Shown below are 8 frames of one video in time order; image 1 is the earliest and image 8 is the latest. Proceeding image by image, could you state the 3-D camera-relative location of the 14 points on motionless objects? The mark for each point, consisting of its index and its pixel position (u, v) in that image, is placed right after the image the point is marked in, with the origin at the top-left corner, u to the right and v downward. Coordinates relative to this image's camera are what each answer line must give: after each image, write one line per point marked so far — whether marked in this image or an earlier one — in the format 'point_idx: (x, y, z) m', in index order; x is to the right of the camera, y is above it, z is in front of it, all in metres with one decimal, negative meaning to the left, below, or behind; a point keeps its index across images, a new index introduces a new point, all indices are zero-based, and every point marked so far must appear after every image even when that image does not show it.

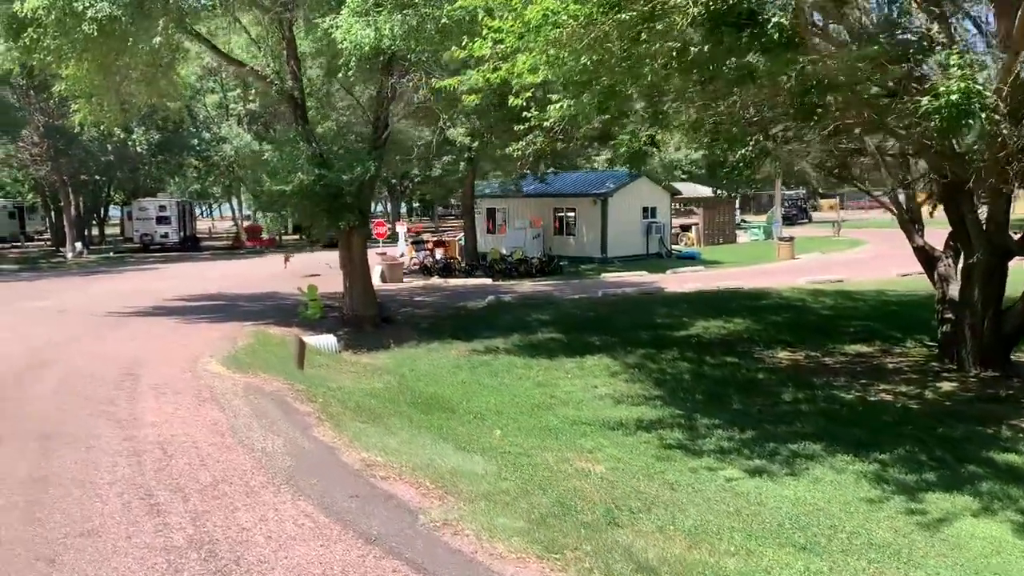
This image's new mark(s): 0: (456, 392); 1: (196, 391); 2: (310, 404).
0: (-0.7, -1.4, +11.1) m
1: (-3.4, -1.1, +9.4) m
2: (-2.1, -1.2, +9.0) m
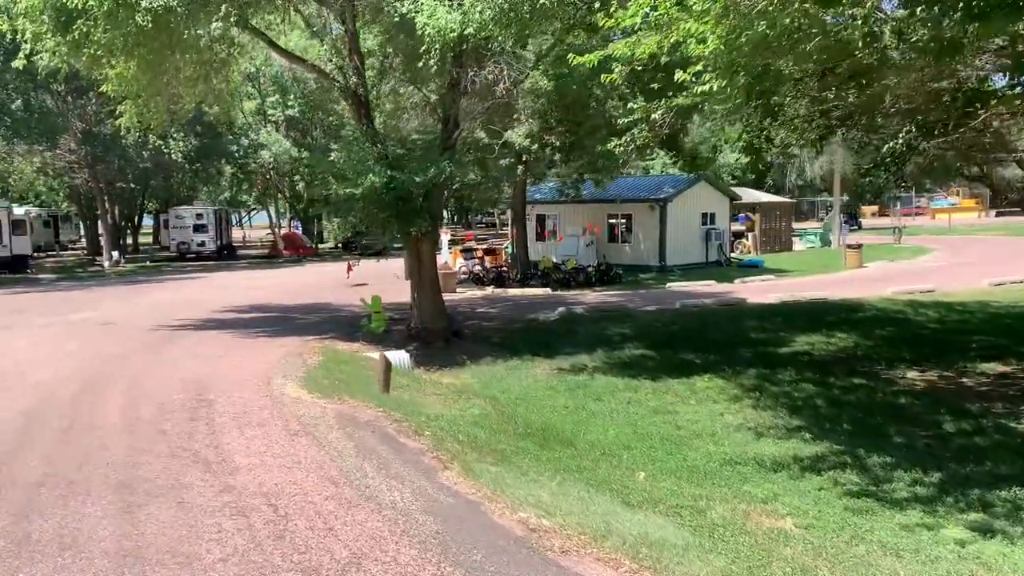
0: (+0.6, -1.5, +9.7) m
1: (-2.1, -1.3, +8.1) m
2: (-0.8, -1.4, +7.7) m
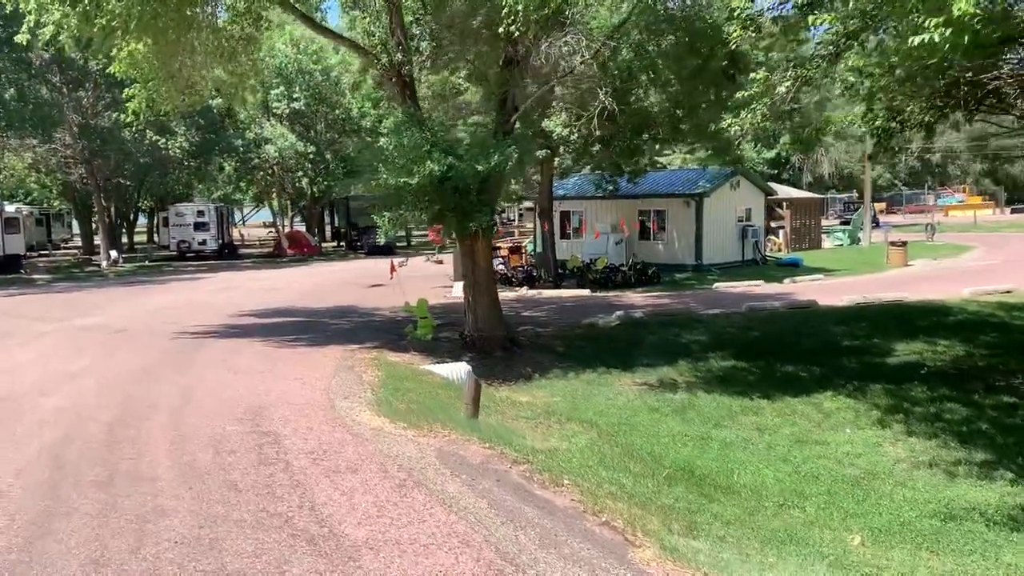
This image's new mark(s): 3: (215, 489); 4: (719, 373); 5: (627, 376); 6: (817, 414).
0: (+1.8, -1.6, +8.0) m
1: (-0.9, -1.3, +6.4) m
2: (+0.4, -1.4, +6.0) m
3: (-1.9, -1.3, +5.7) m
4: (+2.9, -1.2, +12.3) m
5: (+1.6, -1.3, +12.4) m
6: (+3.5, -1.4, +9.9) m
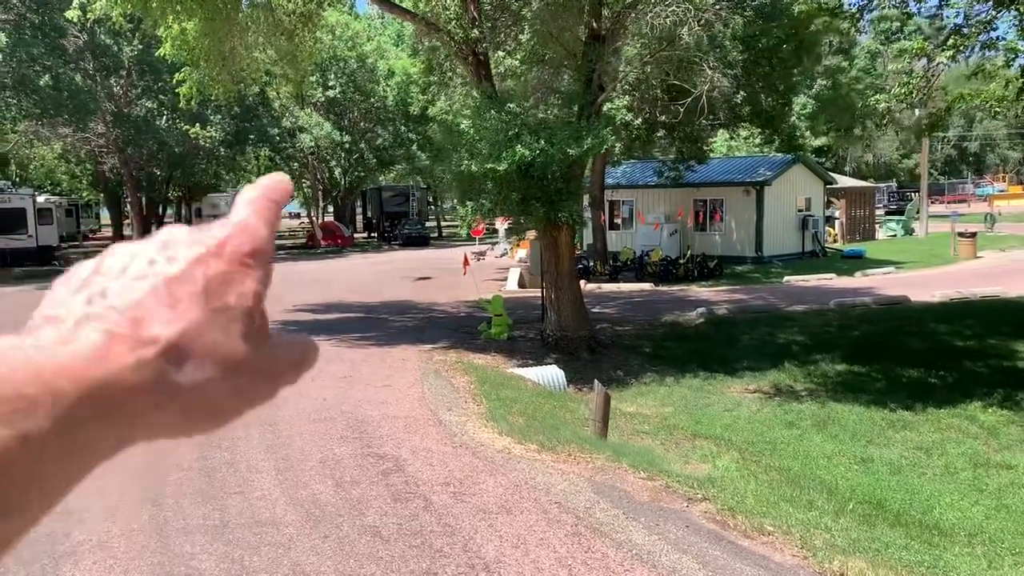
0: (+2.9, -1.6, +6.9) m
1: (+0.2, -1.3, +5.4) m
2: (+1.5, -1.4, +4.9) m
3: (-0.8, -1.4, +4.7) m
4: (+4.2, -1.2, +11.2) m
5: (+2.9, -1.2, +11.3) m
6: (+4.7, -1.4, +8.8) m
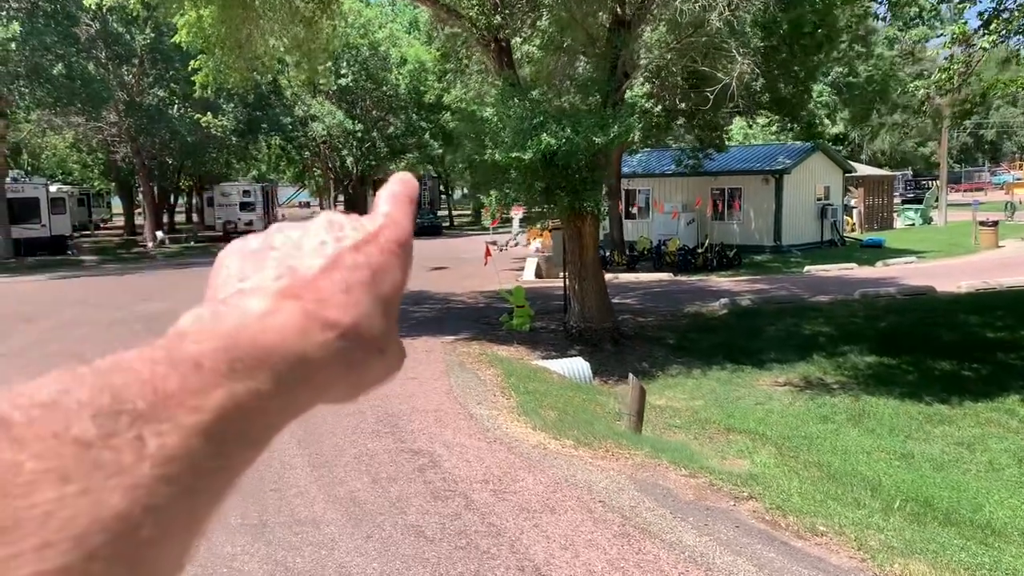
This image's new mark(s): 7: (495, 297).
0: (+3.2, -1.5, +6.7) m
1: (+0.4, -1.3, +5.2) m
2: (+1.7, -1.4, +4.7) m
3: (-0.6, -1.3, +4.6) m
4: (+4.5, -1.1, +11.0) m
5: (+3.2, -1.1, +11.1) m
6: (+5.0, -1.3, +8.6) m
7: (-0.4, -0.2, +17.9) m
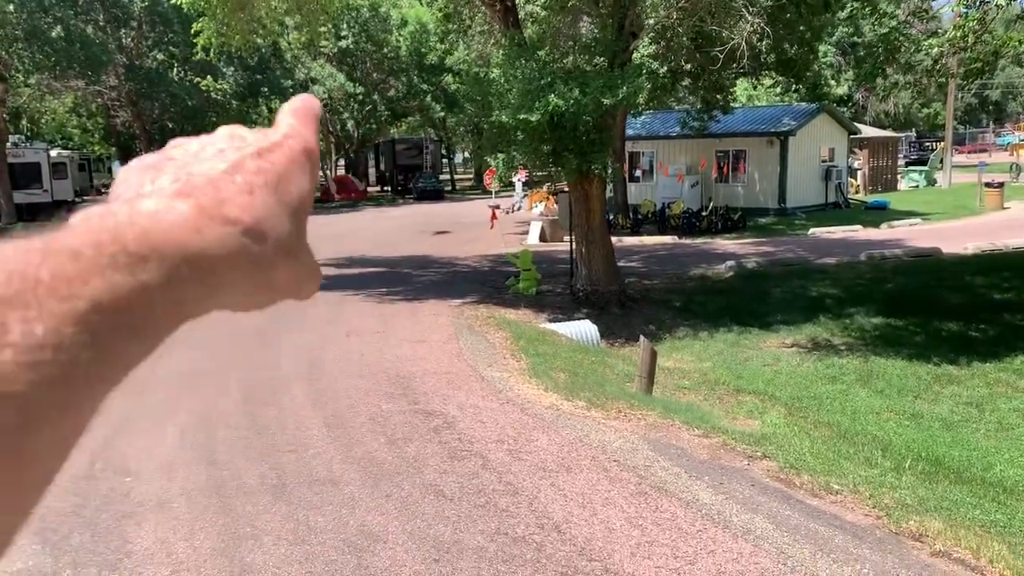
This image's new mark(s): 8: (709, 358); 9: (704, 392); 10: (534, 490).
0: (+3.3, -1.2, +6.8) m
1: (+0.5, -1.1, +5.3) m
2: (+1.8, -1.2, +4.8) m
3: (-0.5, -1.1, +4.6) m
4: (+4.6, -0.6, +11.0) m
5: (+3.3, -0.6, +11.2) m
6: (+5.1, -0.9, +8.6) m
7: (-0.2, +0.6, +17.9) m
8: (+2.3, -0.8, +10.1) m
9: (+1.9, -1.0, +8.4) m
10: (+0.1, -1.1, +4.8) m
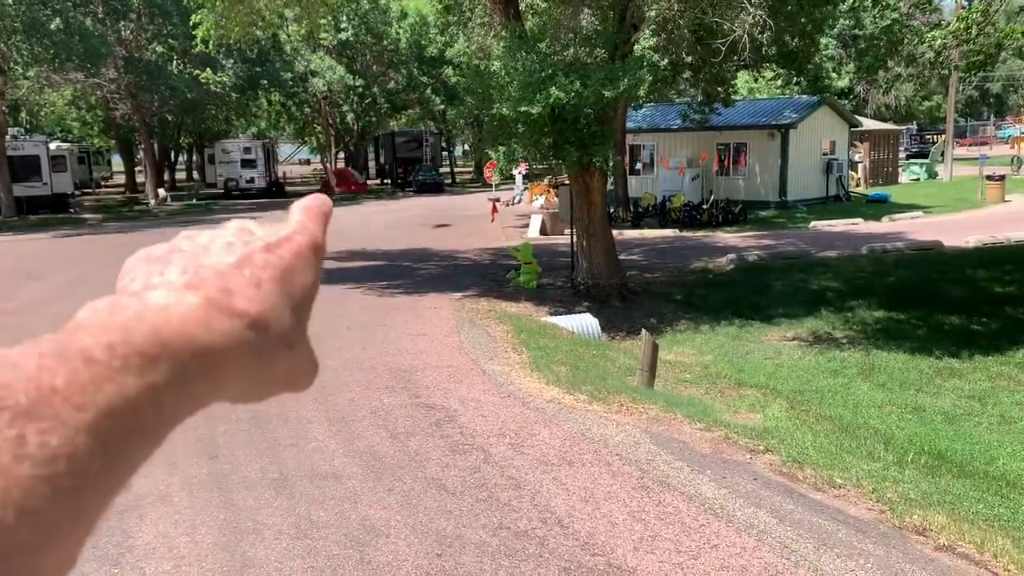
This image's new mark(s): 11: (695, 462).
0: (+3.3, -1.2, +6.8) m
1: (+0.5, -1.0, +5.2) m
2: (+1.9, -1.2, +4.8) m
3: (-0.5, -1.1, +4.6) m
4: (+4.6, -0.5, +11.0) m
5: (+3.3, -0.5, +11.1) m
6: (+5.1, -0.9, +8.6) m
7: (-0.2, +0.7, +17.8) m
8: (+2.3, -0.7, +10.1) m
9: (+1.9, -0.9, +8.4) m
10: (+0.1, -1.1, +4.7) m
11: (+1.1, -1.0, +5.3) m
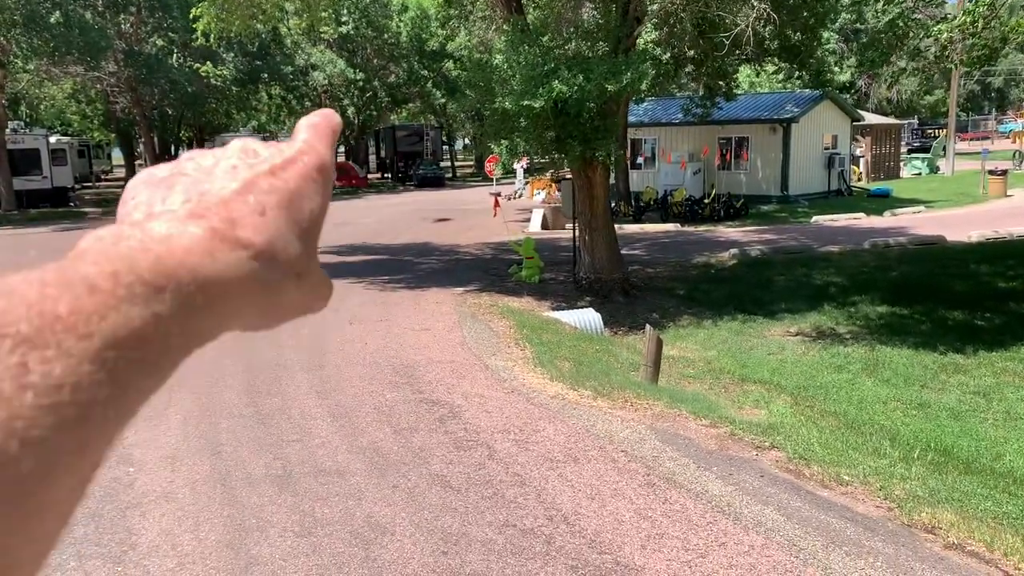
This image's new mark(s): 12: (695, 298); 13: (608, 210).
0: (+3.4, -1.1, +6.7) m
1: (+0.6, -1.0, +5.2) m
2: (+1.9, -1.1, +4.7) m
3: (-0.4, -1.1, +4.6) m
4: (+4.7, -0.4, +11.0) m
5: (+3.4, -0.5, +11.1) m
6: (+5.1, -0.8, +8.6) m
7: (-0.2, +0.8, +17.8) m
8: (+2.3, -0.7, +10.0) m
9: (+1.9, -0.9, +8.4) m
10: (+0.2, -1.0, +4.7) m
11: (+1.1, -1.0, +5.3) m
12: (+2.7, -0.2, +12.8) m
13: (+1.5, +1.2, +13.1) m
